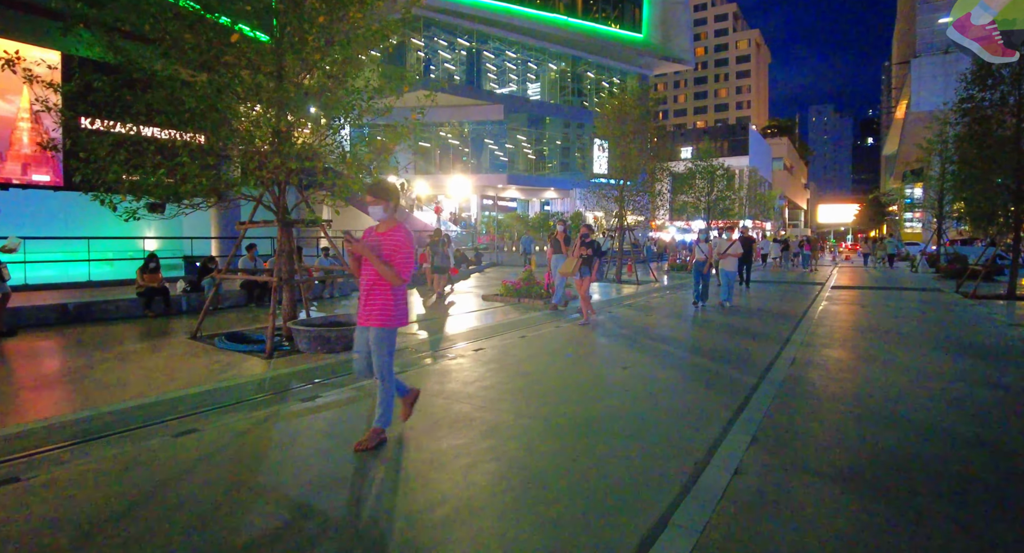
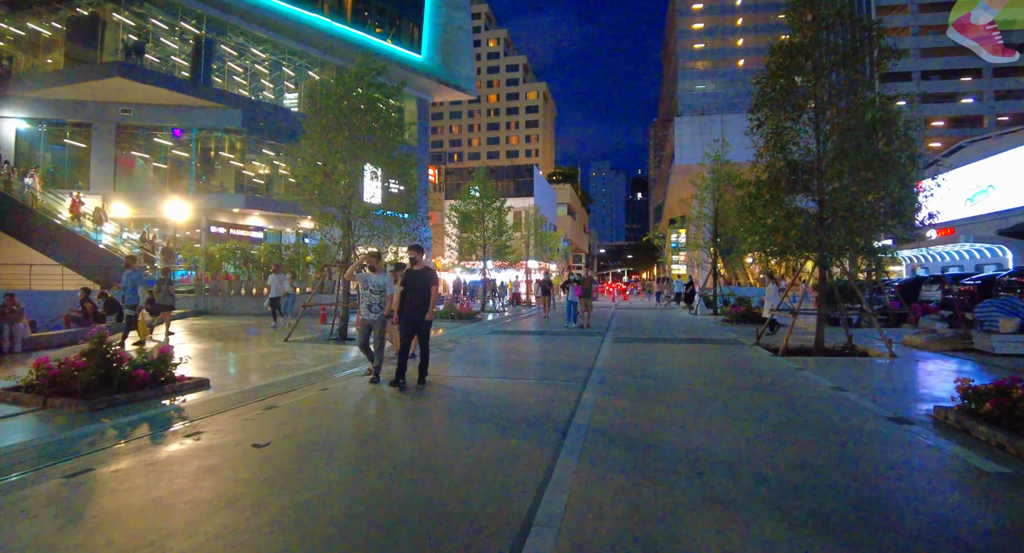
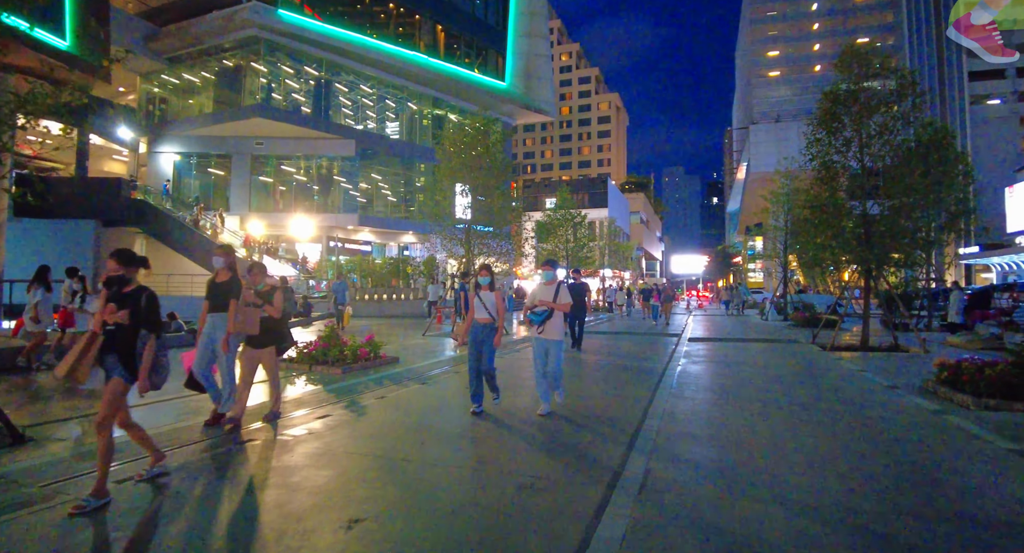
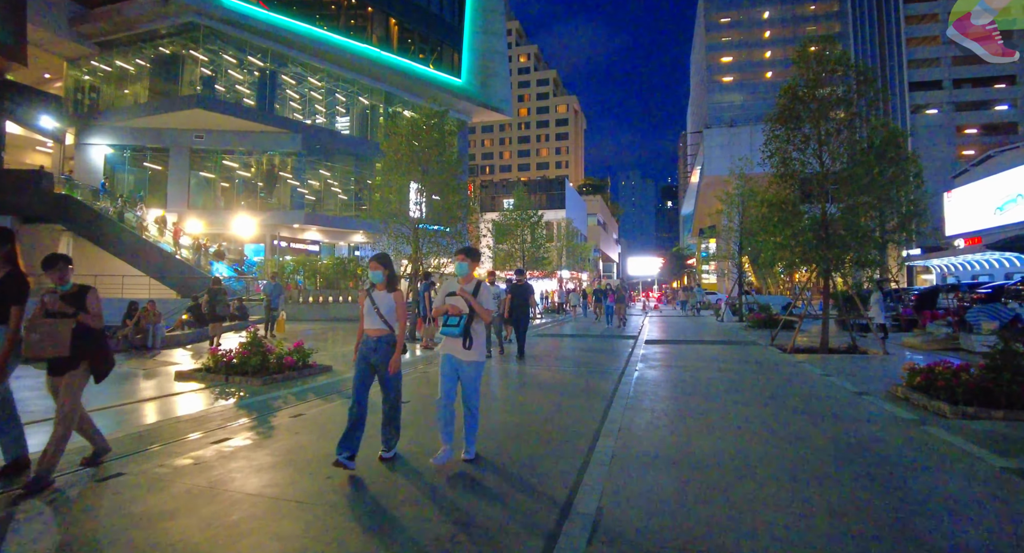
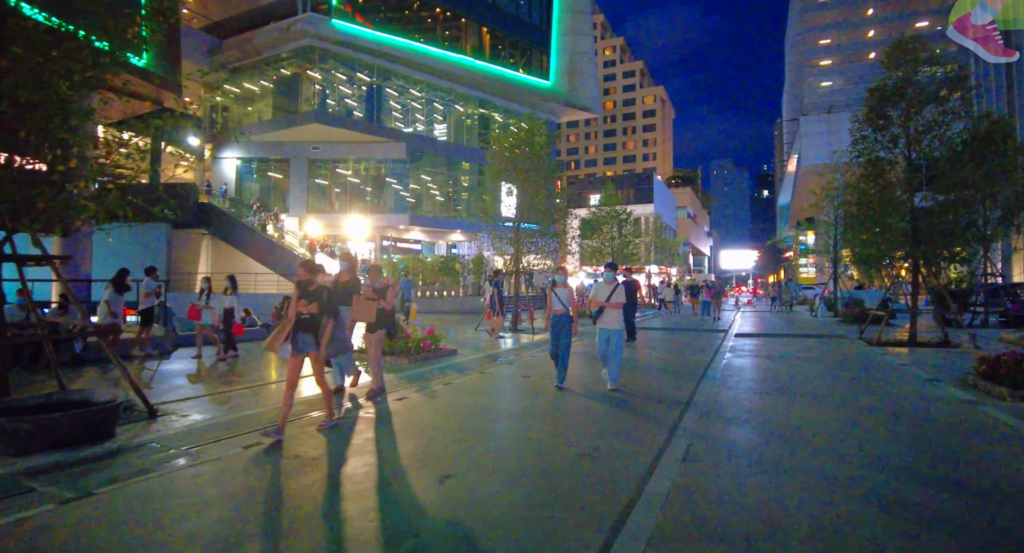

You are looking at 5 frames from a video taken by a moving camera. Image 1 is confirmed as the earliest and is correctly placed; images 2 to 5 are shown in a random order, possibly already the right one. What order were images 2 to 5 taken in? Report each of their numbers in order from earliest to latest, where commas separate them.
5, 3, 4, 2
